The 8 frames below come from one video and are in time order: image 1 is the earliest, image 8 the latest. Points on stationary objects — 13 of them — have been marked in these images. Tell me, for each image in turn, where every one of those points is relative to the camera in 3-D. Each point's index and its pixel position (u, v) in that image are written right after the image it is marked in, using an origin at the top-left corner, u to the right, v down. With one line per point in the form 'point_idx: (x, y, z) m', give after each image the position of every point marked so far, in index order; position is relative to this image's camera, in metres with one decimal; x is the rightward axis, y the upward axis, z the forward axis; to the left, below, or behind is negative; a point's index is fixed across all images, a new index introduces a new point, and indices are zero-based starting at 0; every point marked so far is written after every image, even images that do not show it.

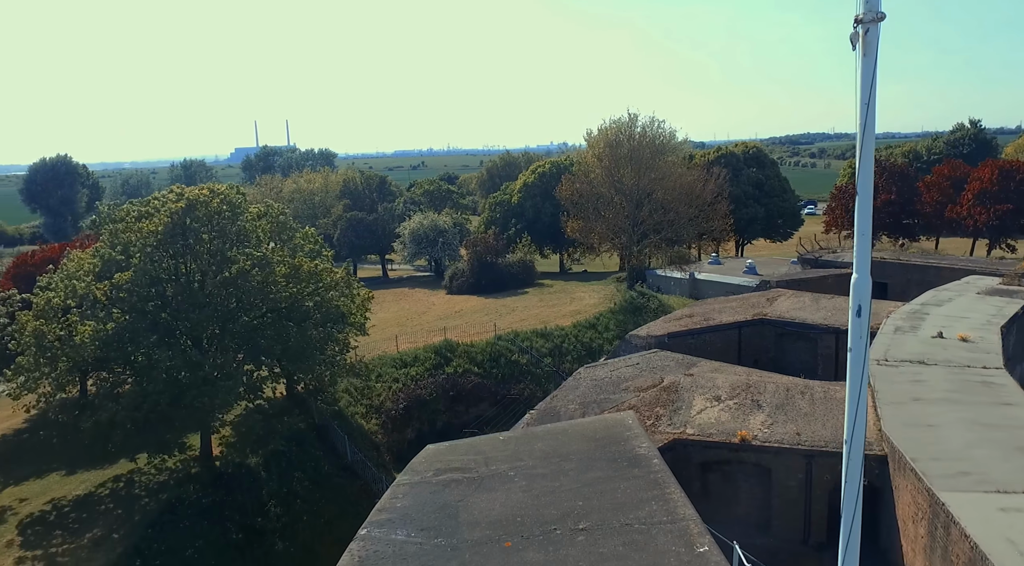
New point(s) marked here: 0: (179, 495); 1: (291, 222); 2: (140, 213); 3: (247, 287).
0: (-5.8, -3.7, +14.3) m
1: (-4.5, +1.3, +16.9) m
2: (-6.7, +1.3, +15.1) m
3: (-4.8, -0.1, +14.9) m
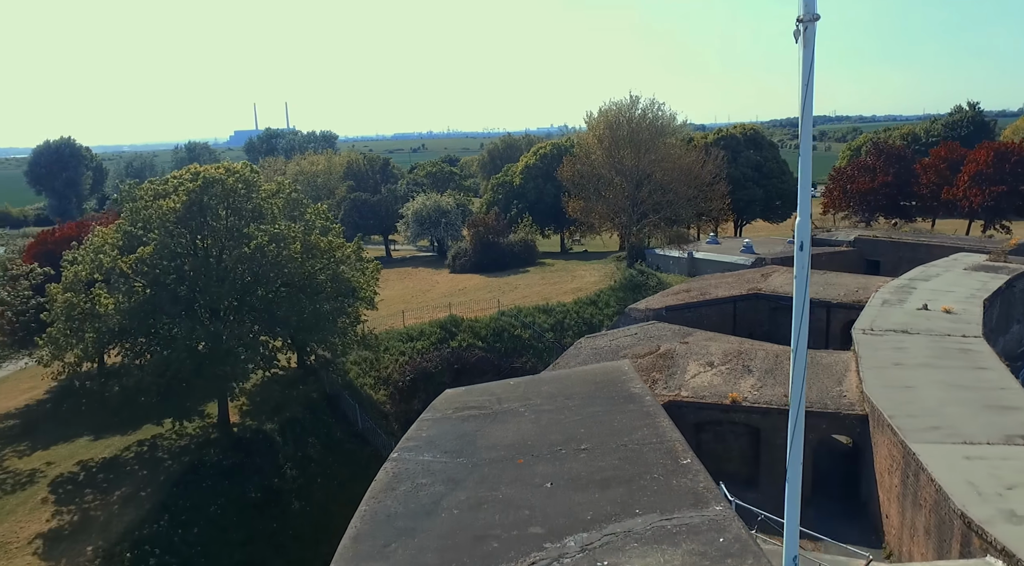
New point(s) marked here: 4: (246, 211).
0: (-5.7, -3.2, +15.1) m
1: (-4.4, +1.9, +17.6) m
2: (-6.6, +1.8, +15.8) m
3: (-4.7, +0.4, +15.6) m
4: (-5.0, +1.5, +15.9) m
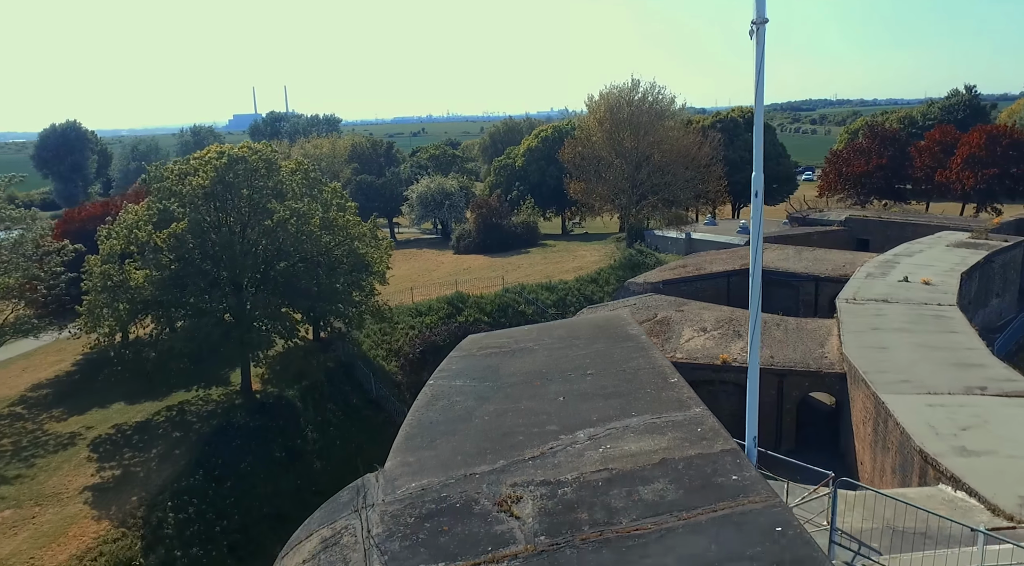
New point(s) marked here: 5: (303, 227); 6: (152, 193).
0: (-5.6, -2.7, +16.1) m
1: (-4.3, +2.4, +18.6) m
2: (-6.5, +2.3, +16.8) m
3: (-4.6, +1.0, +16.6) m
4: (-4.9, +2.0, +16.9) m
5: (-4.2, +1.2, +16.8) m
6: (-7.2, +1.8, +16.8) m
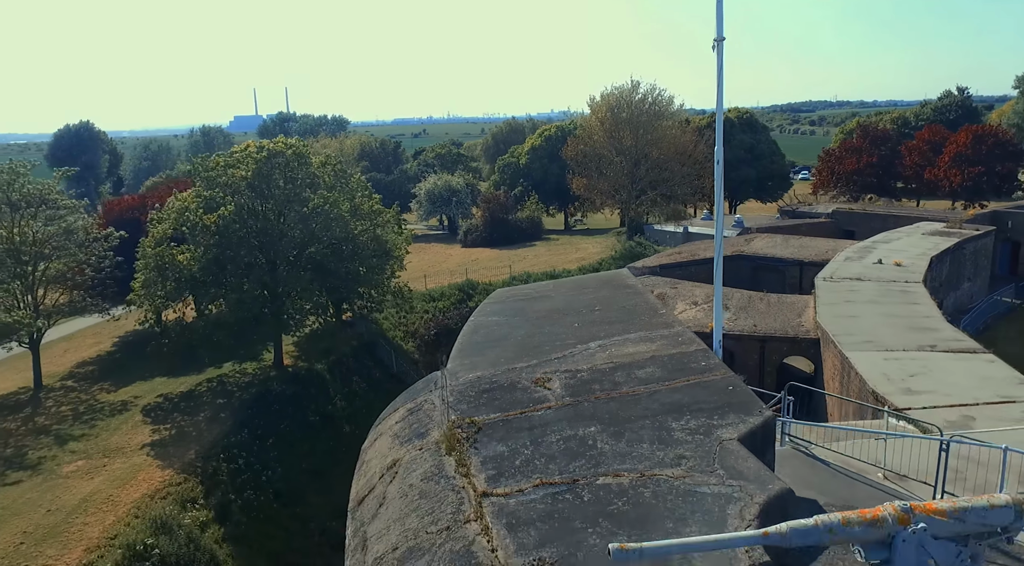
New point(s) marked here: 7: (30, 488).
0: (-5.3, -2.3, +17.8) m
1: (-4.0, +2.8, +20.2) m
2: (-6.3, +2.7, +18.5) m
3: (-4.3, +1.3, +18.3) m
4: (-4.7, +2.4, +18.6) m
5: (-4.0, +1.6, +18.5) m
6: (-7.0, +2.2, +18.4) m
7: (-7.8, -3.4, +13.4) m
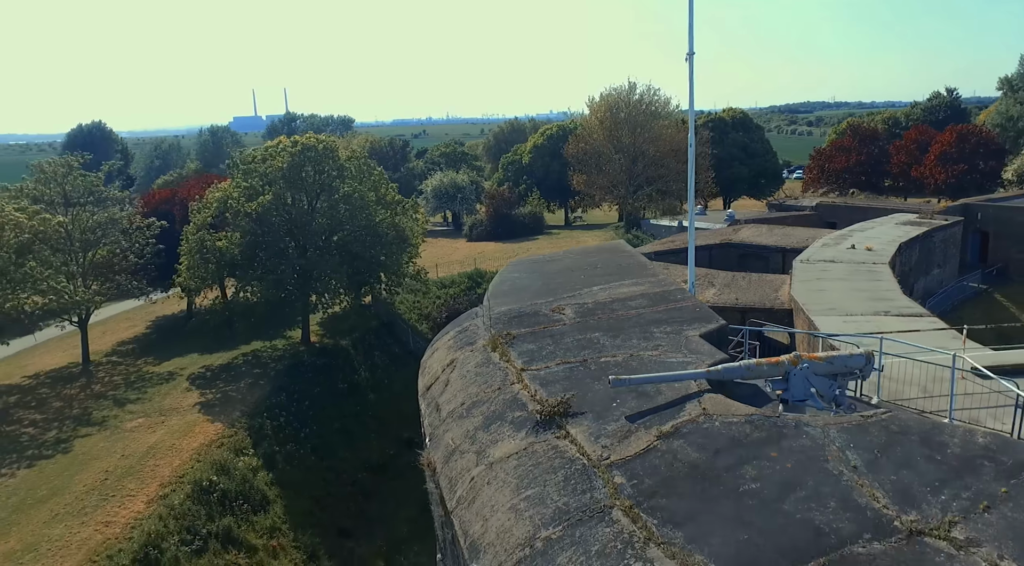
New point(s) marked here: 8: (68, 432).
0: (-5.1, -1.9, +19.7) m
1: (-3.8, +3.2, +22.1) m
2: (-6.1, +3.2, +20.3) m
3: (-4.1, +1.8, +20.2) m
4: (-4.5, +2.8, +20.5) m
5: (-3.8, +2.0, +20.3) m
6: (-6.8, +2.6, +20.3) m
7: (-7.6, -2.9, +15.3) m
8: (-8.6, -2.9, +16.0) m
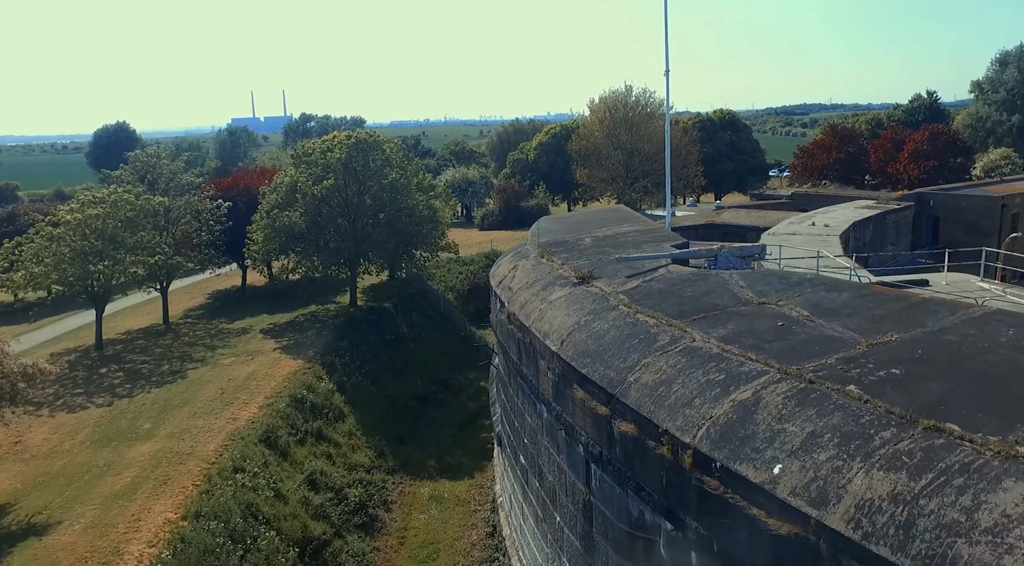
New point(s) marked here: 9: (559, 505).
0: (-4.6, -1.0, +23.6) m
1: (-3.3, +4.1, +26.1) m
2: (-5.6, +4.0, +24.3) m
3: (-3.6, +2.6, +24.1) m
4: (-4.0, +3.7, +24.4) m
5: (-3.3, +2.8, +24.3) m
6: (-6.3, +3.5, +24.2) m
7: (-7.1, -2.1, +19.2) m
8: (-8.1, -2.0, +19.9) m
9: (+0.5, -2.4, +8.6) m
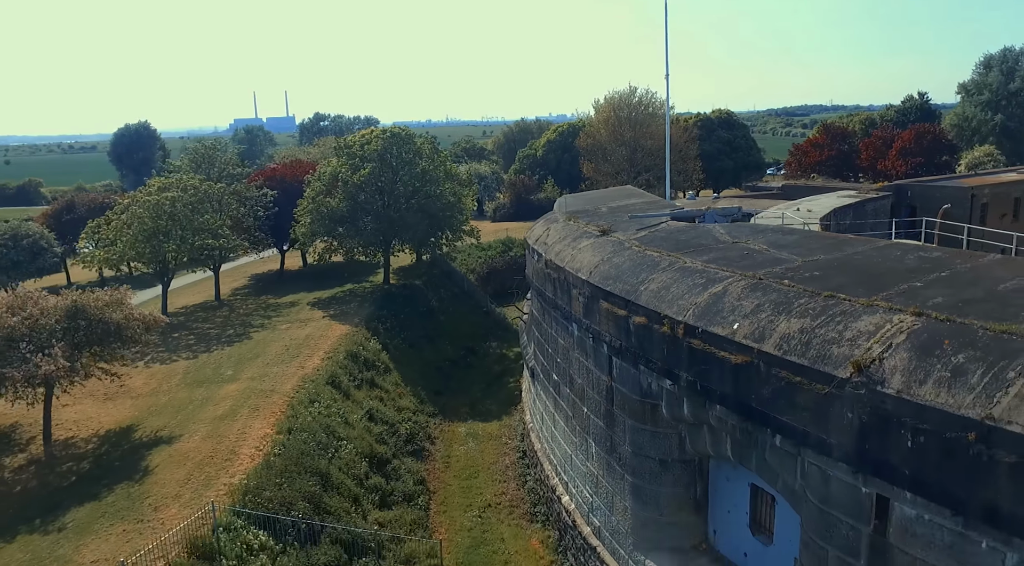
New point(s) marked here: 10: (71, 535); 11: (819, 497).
0: (-4.1, -0.3, +26.5) m
1: (-2.8, +4.8, +29.0) m
2: (-5.0, +4.7, +27.2) m
3: (-3.1, +3.3, +27.0) m
4: (-3.4, +4.3, +27.3) m
5: (-2.7, +3.5, +27.2) m
6: (-5.7, +4.2, +27.2) m
7: (-6.5, -1.4, +22.1) m
8: (-7.5, -1.3, +22.8) m
9: (+1.0, -1.7, +11.6) m
10: (-6.1, -3.5, +11.4) m
11: (+2.6, -1.8, +7.0) m
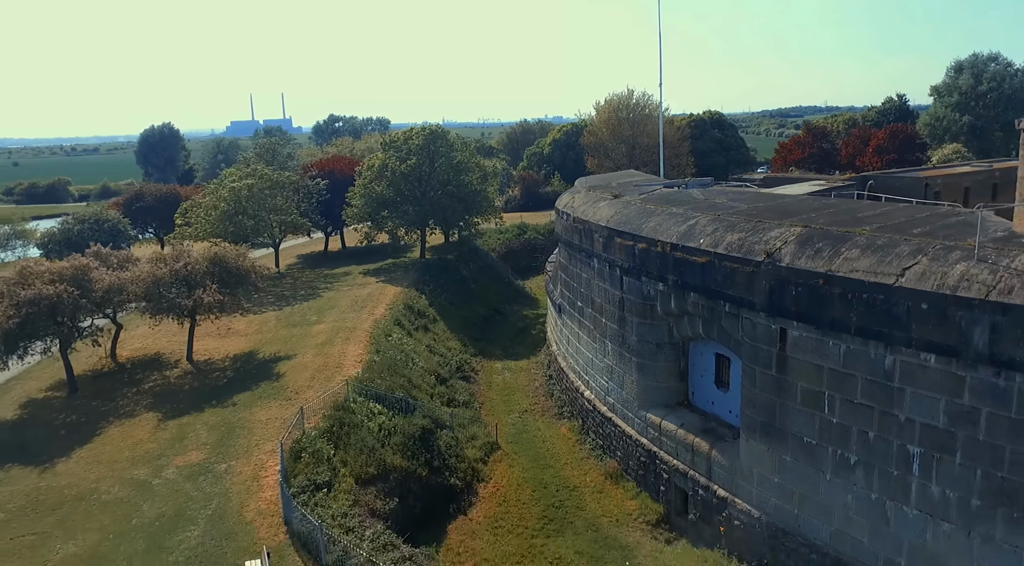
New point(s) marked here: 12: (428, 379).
0: (-3.3, +0.7, +31.4) m
1: (-2.1, +5.8, +33.9) m
2: (-4.3, +5.7, +32.1) m
3: (-2.3, +4.3, +31.9) m
4: (-2.7, +5.3, +32.2) m
5: (-2.0, +4.5, +32.1) m
6: (-5.0, +5.2, +32.0) m
7: (-5.8, -0.4, +27.0) m
8: (-6.8, -0.3, +27.6) m
9: (+1.8, -0.6, +16.4) m
10: (-5.3, -2.5, +16.2) m
11: (+3.5, -0.8, +11.9) m
12: (-2.0, -2.3, +19.6) m
